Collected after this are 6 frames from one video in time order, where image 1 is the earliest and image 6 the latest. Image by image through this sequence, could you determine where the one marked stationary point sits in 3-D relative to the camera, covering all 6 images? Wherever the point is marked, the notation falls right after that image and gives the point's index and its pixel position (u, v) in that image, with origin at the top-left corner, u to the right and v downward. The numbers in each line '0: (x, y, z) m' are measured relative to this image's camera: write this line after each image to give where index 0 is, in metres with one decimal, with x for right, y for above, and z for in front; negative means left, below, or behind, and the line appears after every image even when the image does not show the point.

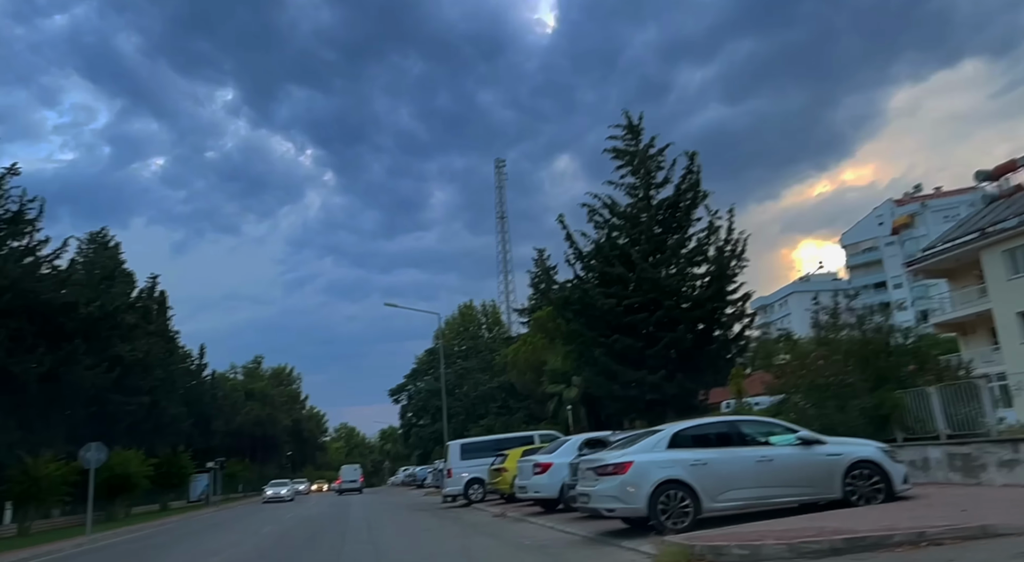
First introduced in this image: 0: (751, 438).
0: (+3.5, -2.3, +11.1) m
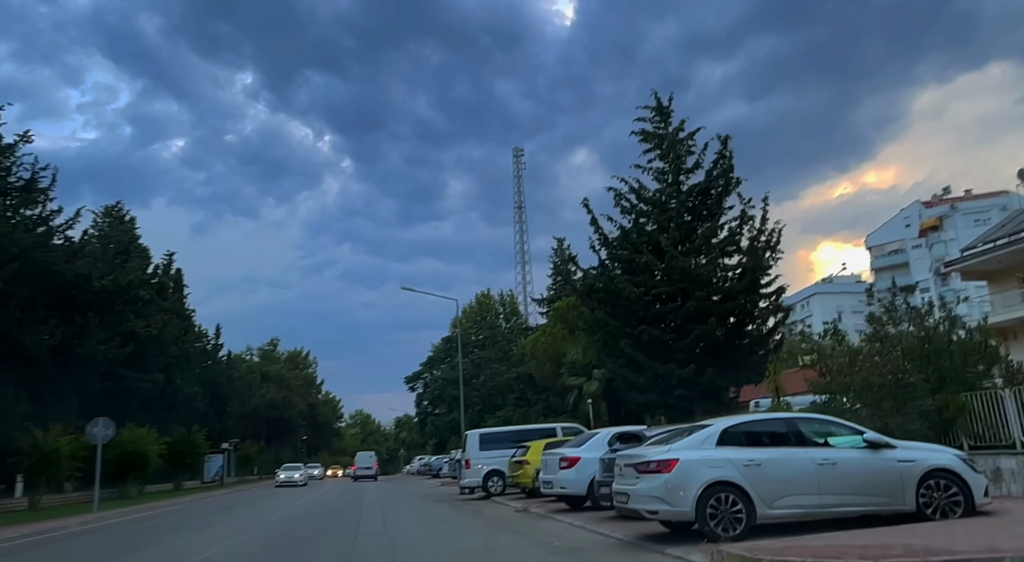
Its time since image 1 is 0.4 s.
0: (+4.0, -2.1, +10.0) m
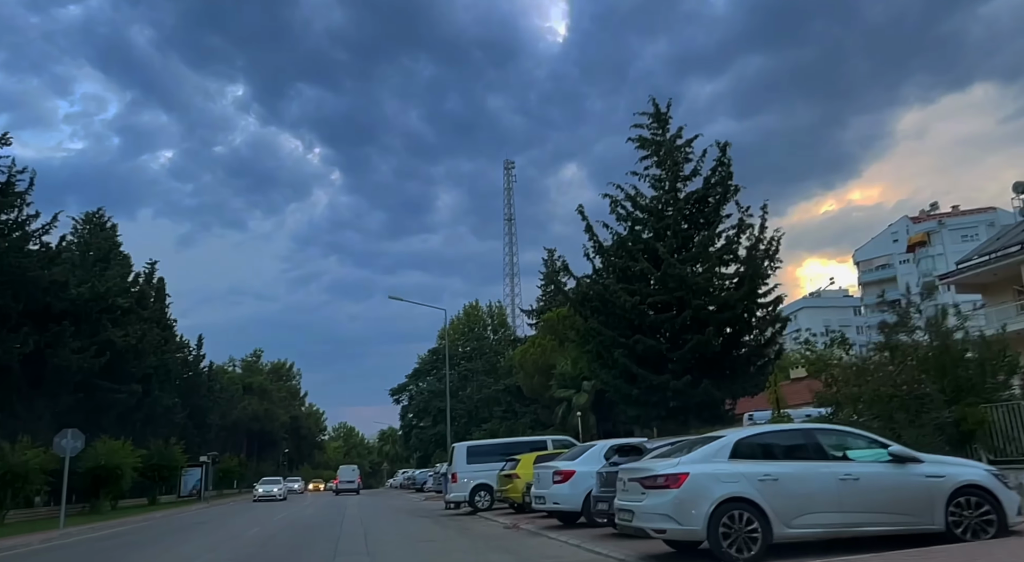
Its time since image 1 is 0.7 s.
0: (+3.9, -2.1, +9.2) m
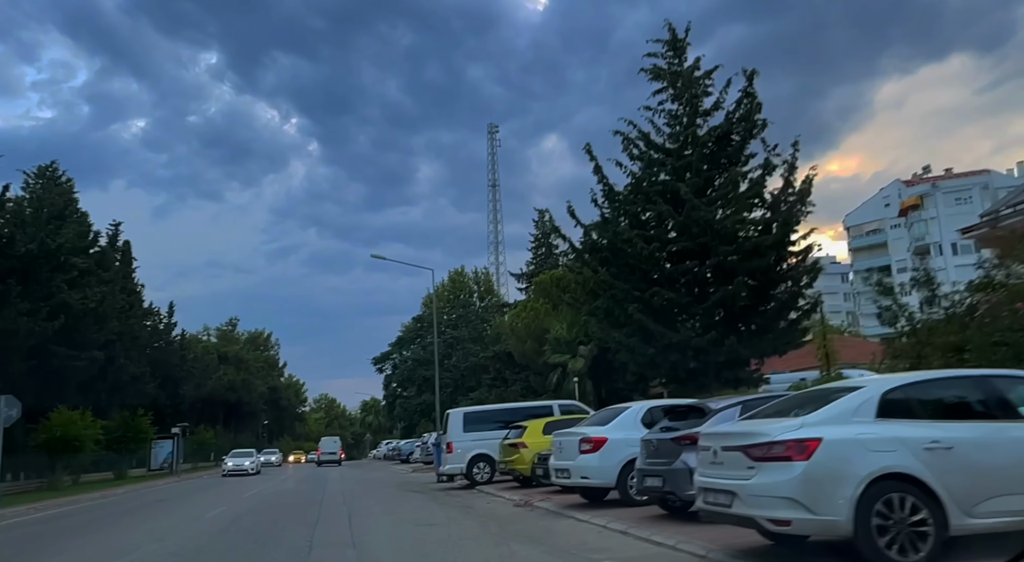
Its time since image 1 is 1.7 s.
0: (+4.3, -1.1, +6.5) m
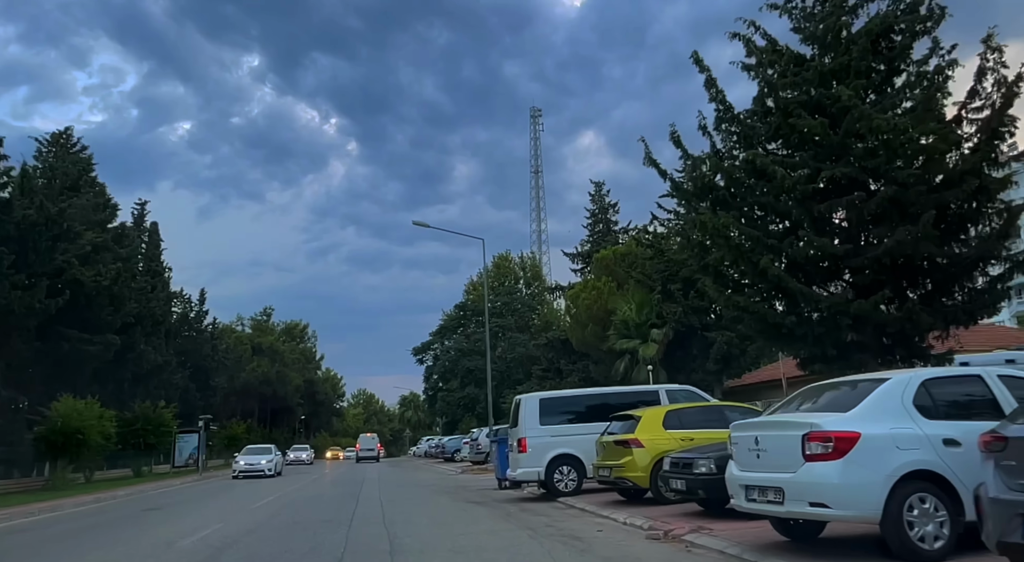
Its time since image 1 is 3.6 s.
0: (+5.6, +0.1, +0.9) m
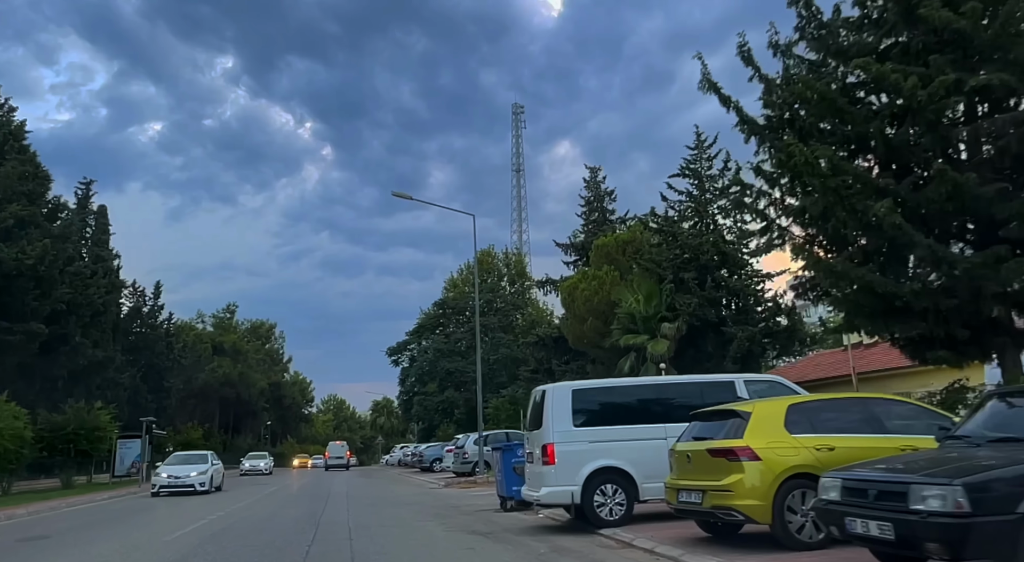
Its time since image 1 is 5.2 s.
0: (+6.5, +1.0, -3.4) m
